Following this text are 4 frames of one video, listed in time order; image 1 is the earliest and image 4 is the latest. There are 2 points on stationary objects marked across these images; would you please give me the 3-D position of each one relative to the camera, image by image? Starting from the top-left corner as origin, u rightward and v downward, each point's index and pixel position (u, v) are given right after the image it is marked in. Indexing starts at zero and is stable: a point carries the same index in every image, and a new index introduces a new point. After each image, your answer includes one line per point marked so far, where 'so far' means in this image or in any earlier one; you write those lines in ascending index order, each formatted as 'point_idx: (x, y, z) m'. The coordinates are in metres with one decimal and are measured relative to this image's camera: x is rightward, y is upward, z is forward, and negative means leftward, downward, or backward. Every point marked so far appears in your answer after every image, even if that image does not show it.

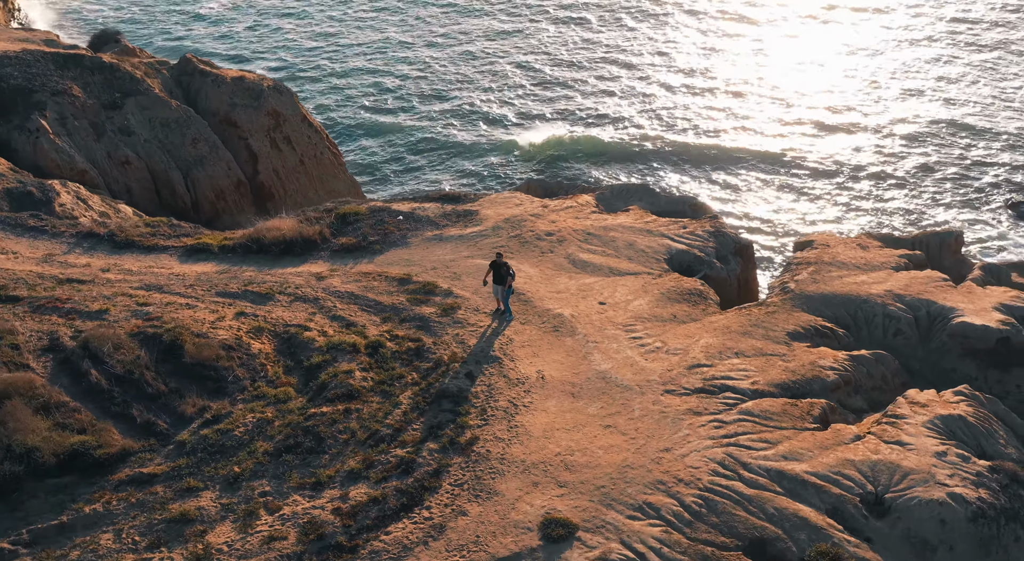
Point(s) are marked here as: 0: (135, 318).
0: (-7.7, -0.8, +19.6) m
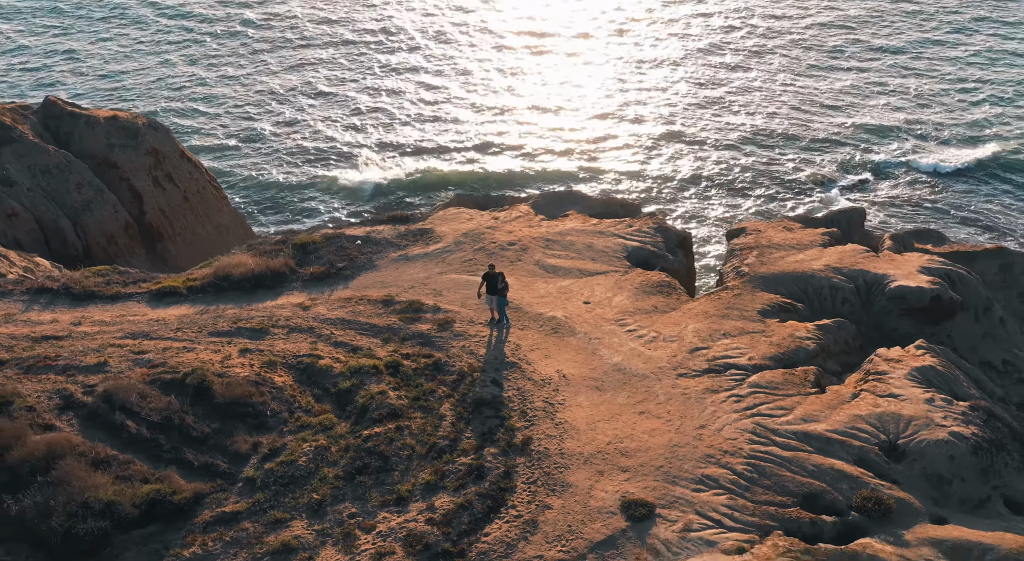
0: (-7.3, -1.7, +19.0) m
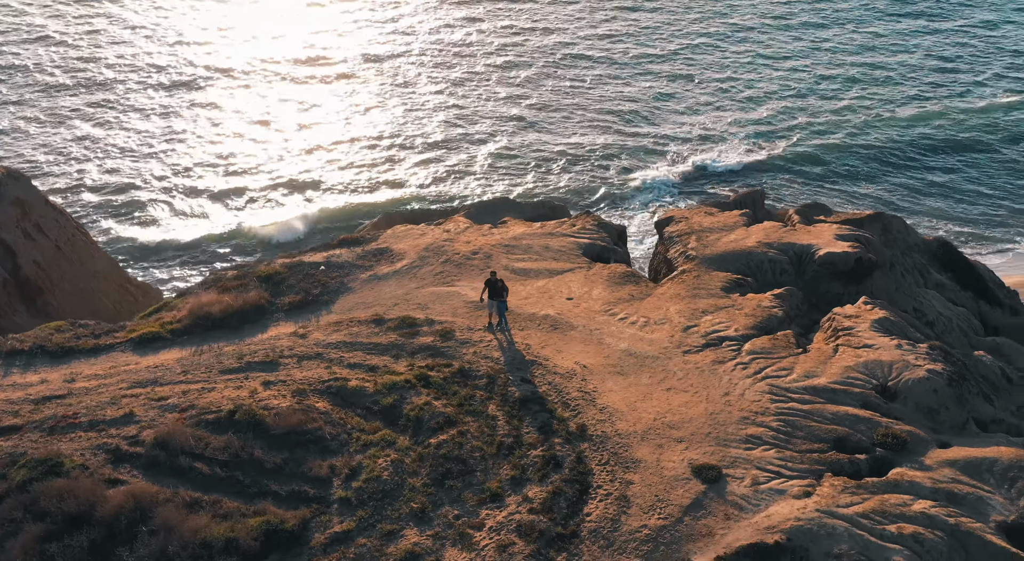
0: (-6.5, -2.5, +18.3) m
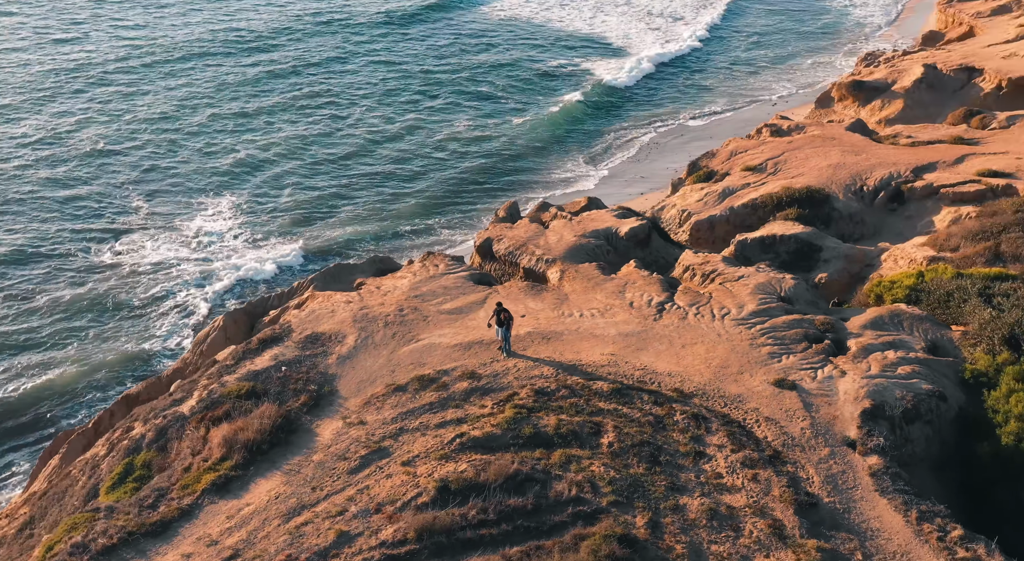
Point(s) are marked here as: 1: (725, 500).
0: (-2.7, -4.4, +17.8) m
1: (+3.9, -4.1, +17.9) m
